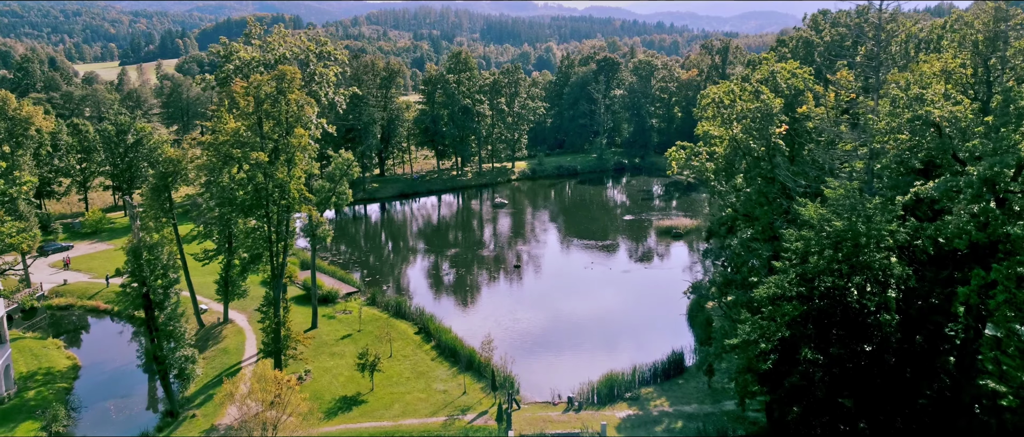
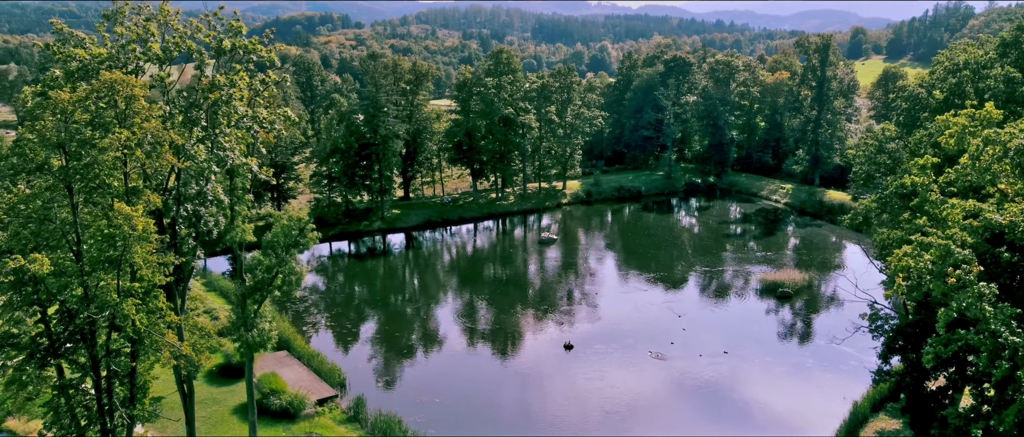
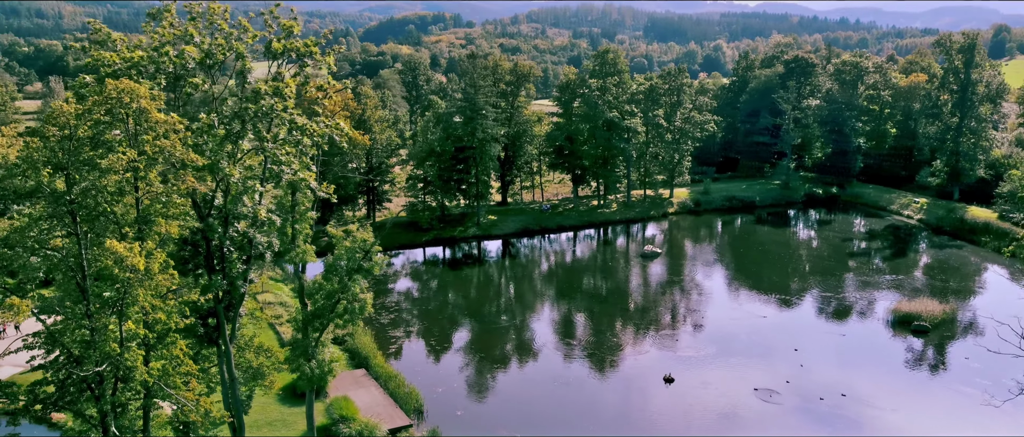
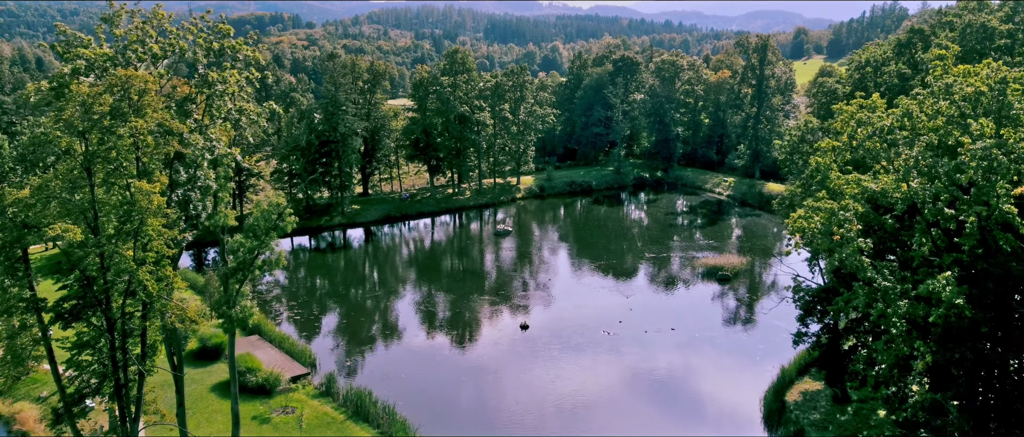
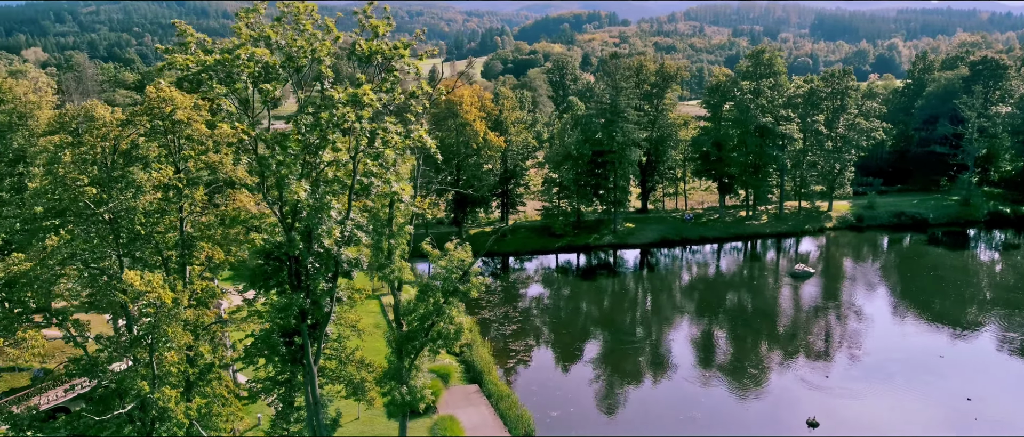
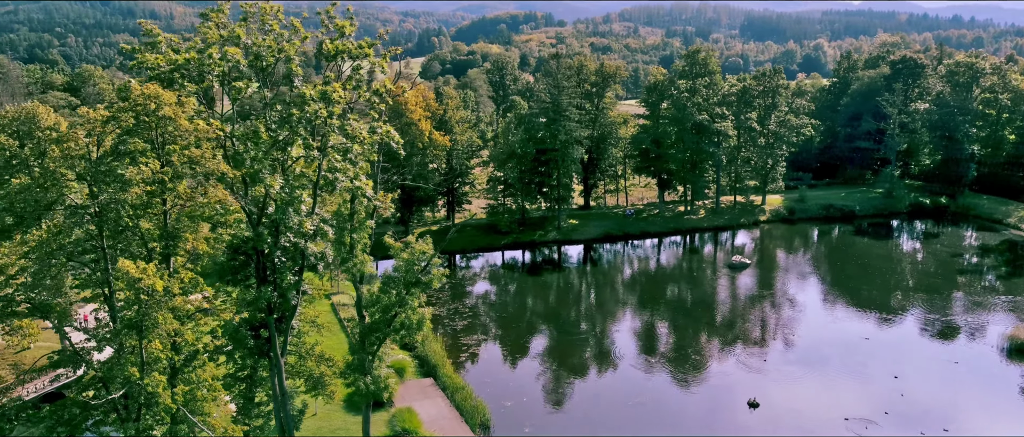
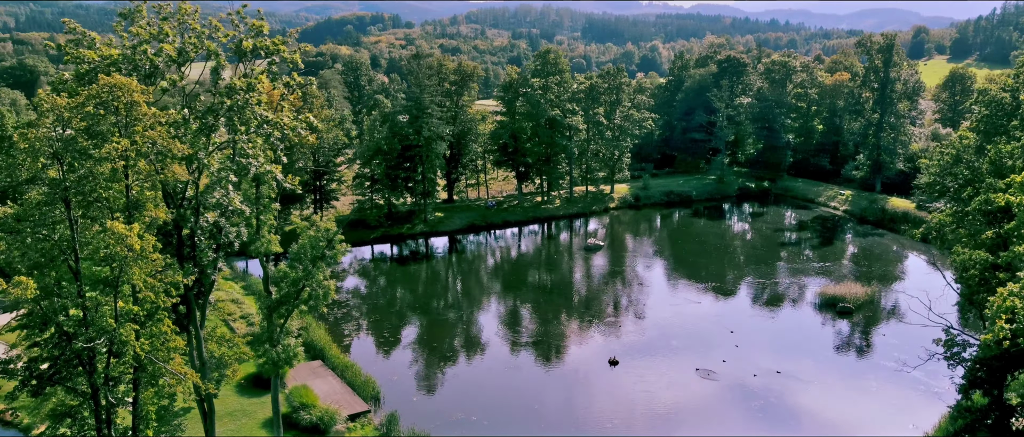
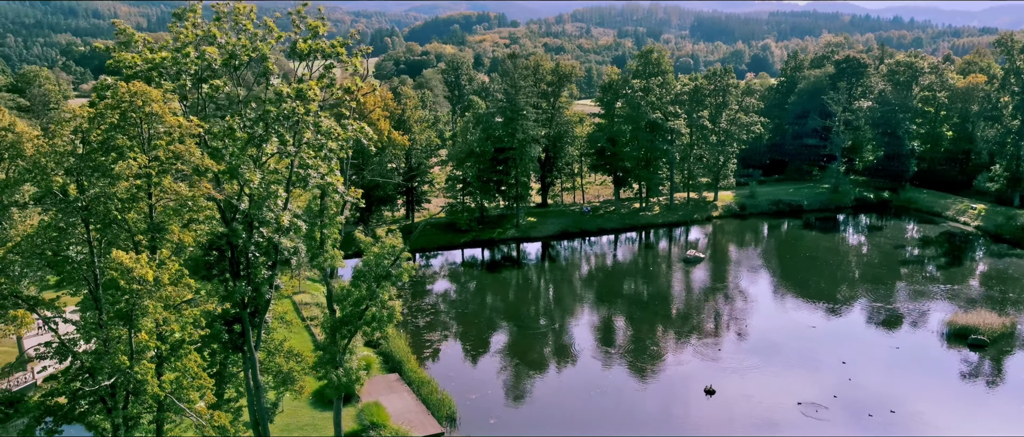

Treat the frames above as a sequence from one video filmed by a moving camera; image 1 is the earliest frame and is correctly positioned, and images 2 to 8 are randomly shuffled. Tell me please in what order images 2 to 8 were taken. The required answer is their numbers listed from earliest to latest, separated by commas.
4, 2, 7, 3, 8, 6, 5
